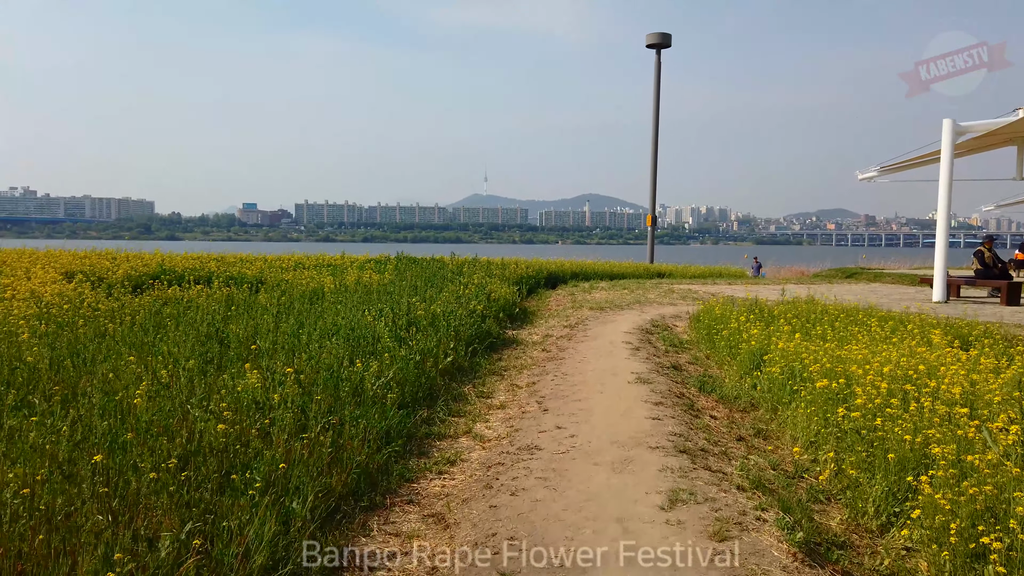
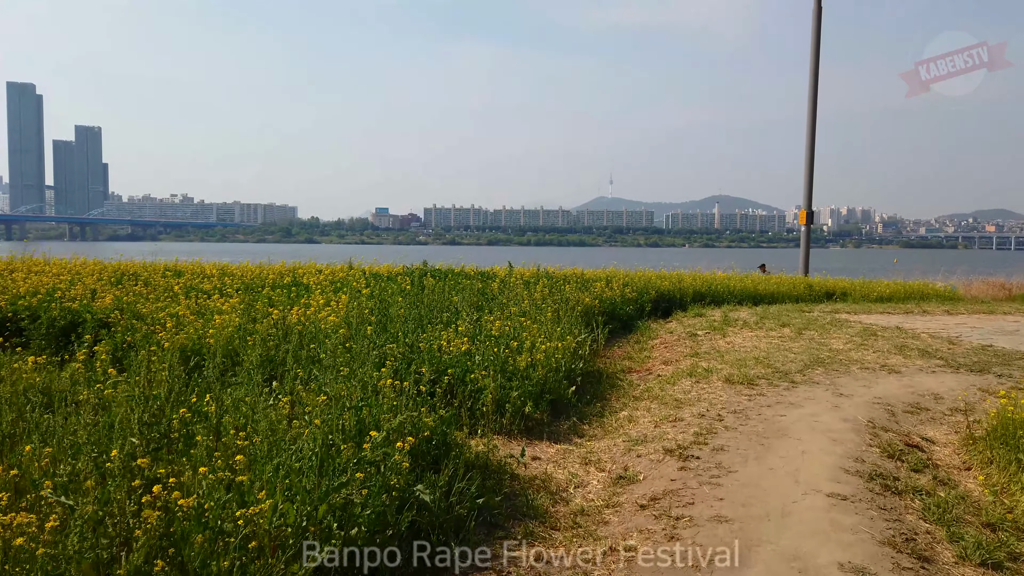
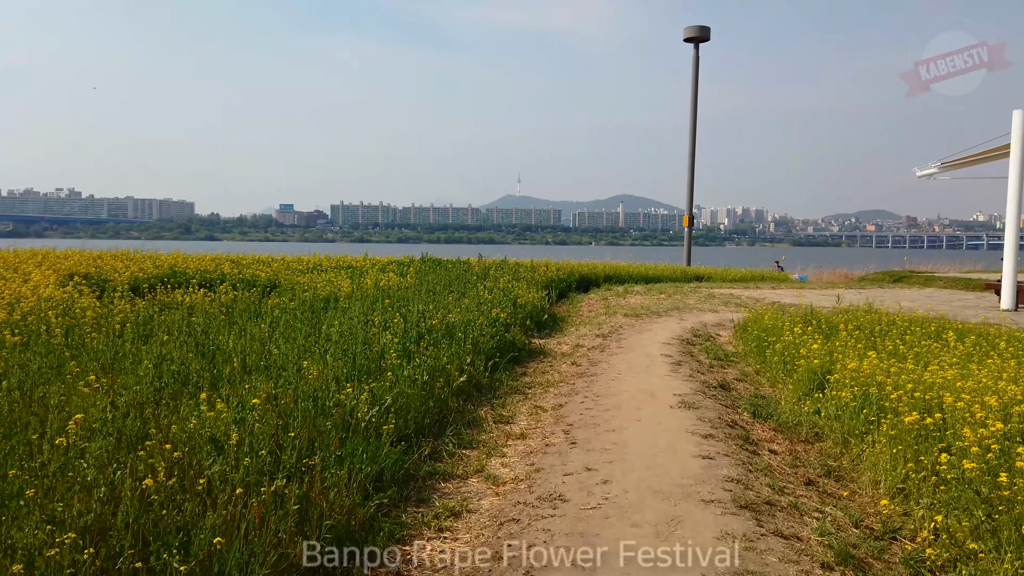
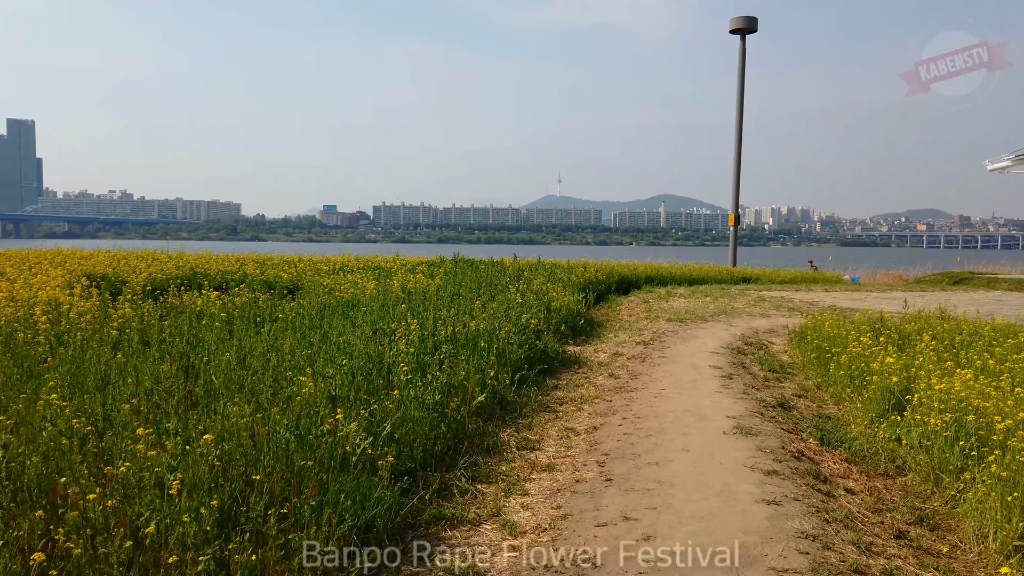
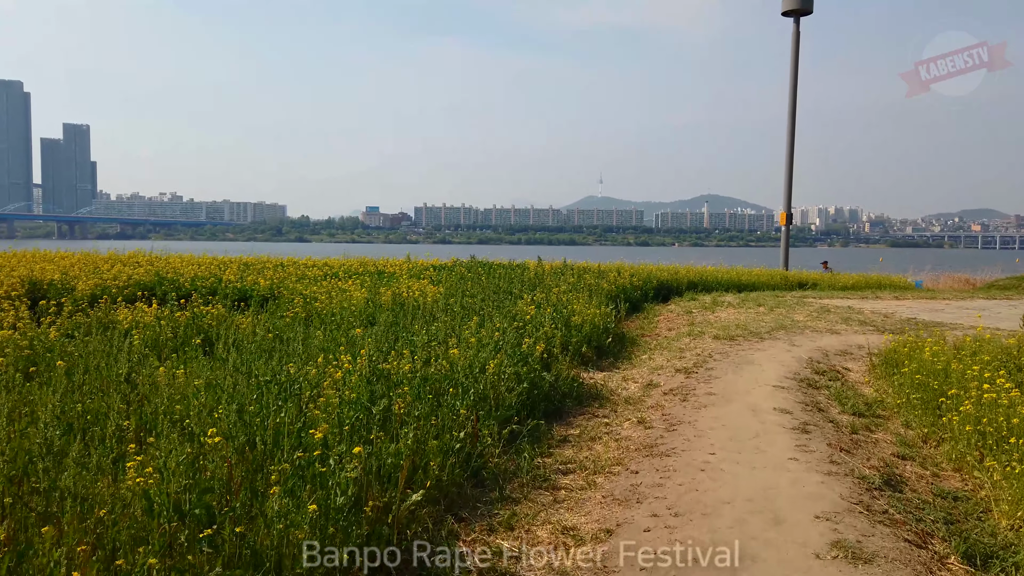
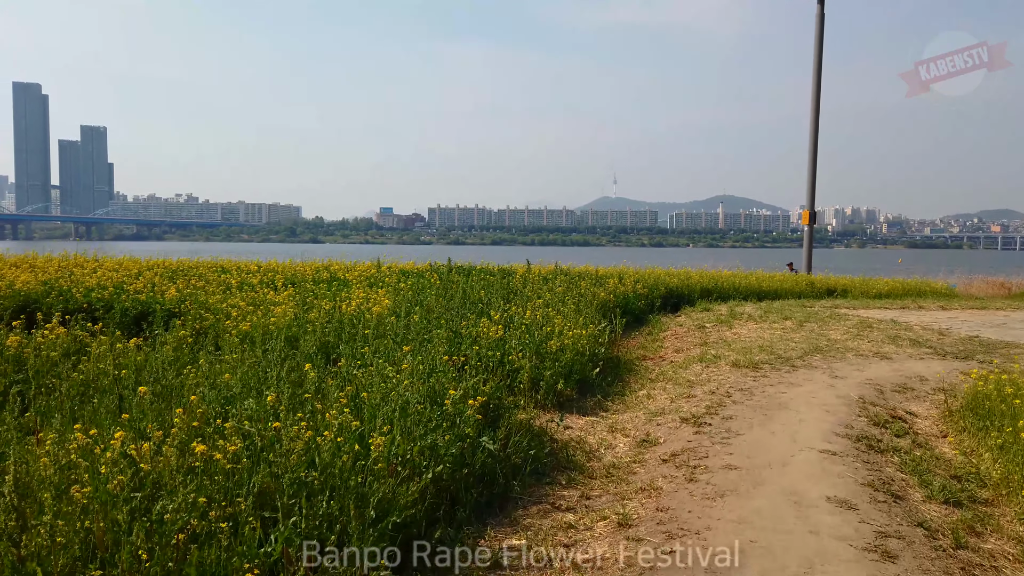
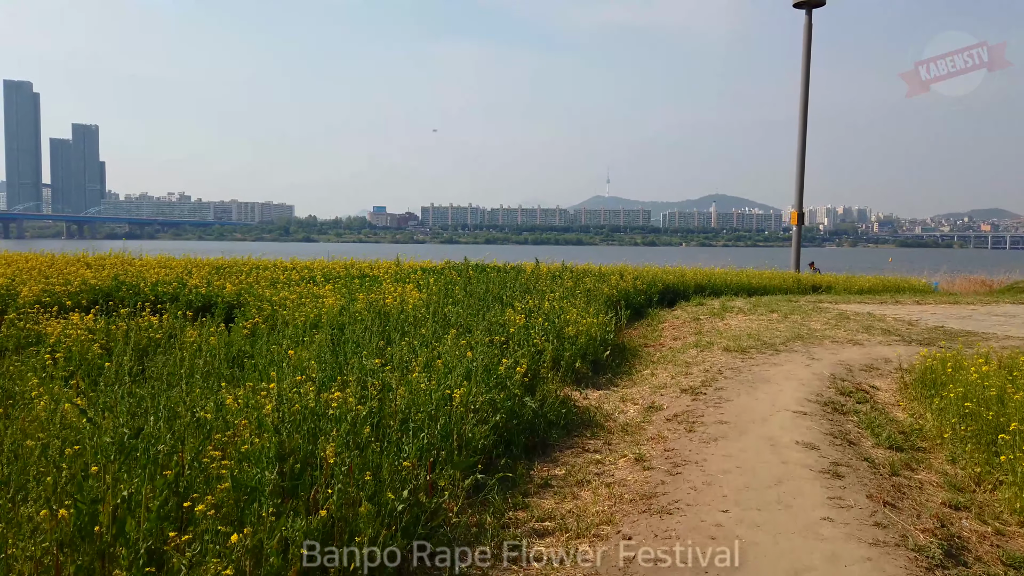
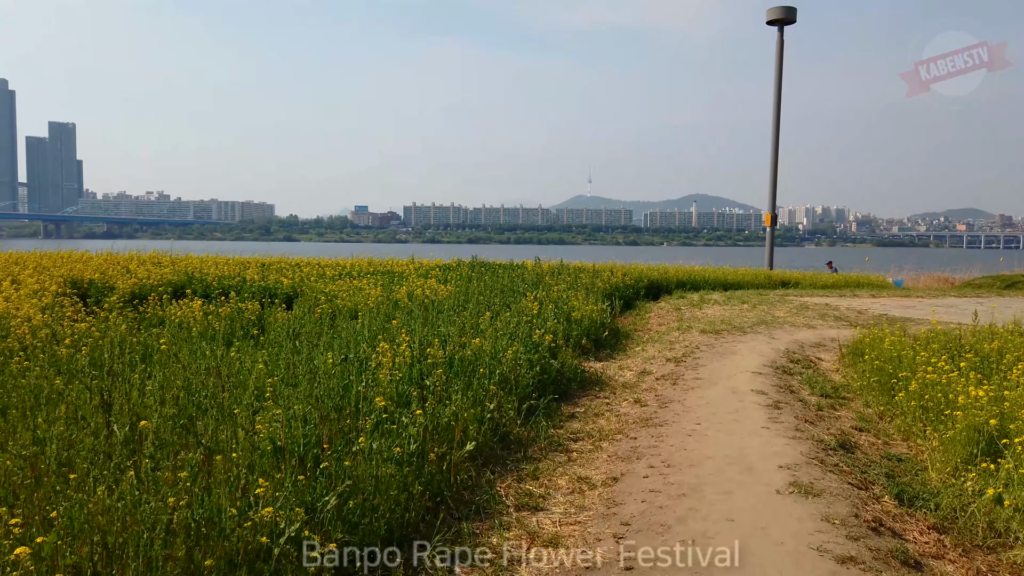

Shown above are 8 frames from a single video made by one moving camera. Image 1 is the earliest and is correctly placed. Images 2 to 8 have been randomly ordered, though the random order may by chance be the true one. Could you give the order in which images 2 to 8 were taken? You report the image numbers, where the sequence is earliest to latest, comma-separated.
3, 4, 8, 5, 7, 6, 2
